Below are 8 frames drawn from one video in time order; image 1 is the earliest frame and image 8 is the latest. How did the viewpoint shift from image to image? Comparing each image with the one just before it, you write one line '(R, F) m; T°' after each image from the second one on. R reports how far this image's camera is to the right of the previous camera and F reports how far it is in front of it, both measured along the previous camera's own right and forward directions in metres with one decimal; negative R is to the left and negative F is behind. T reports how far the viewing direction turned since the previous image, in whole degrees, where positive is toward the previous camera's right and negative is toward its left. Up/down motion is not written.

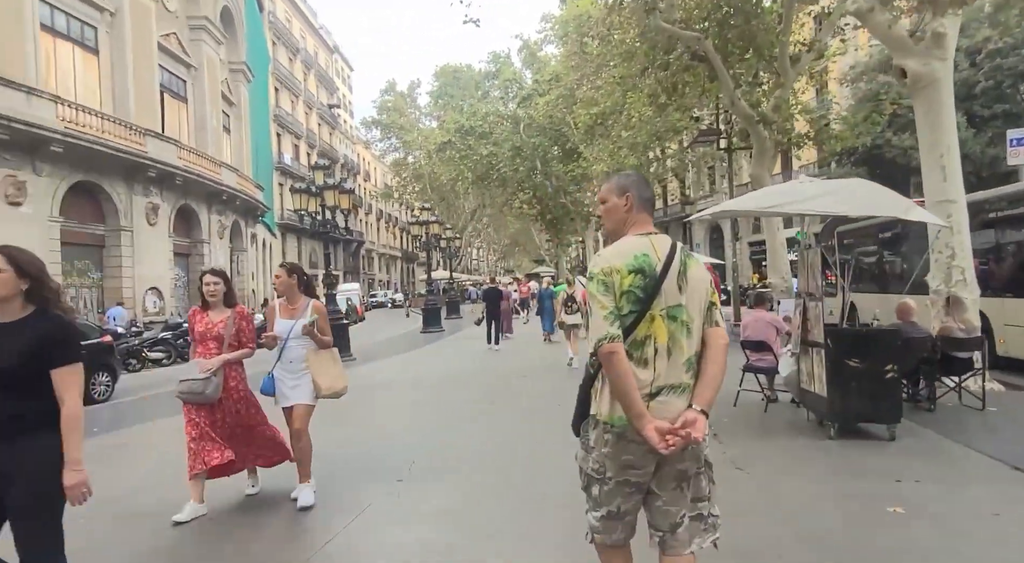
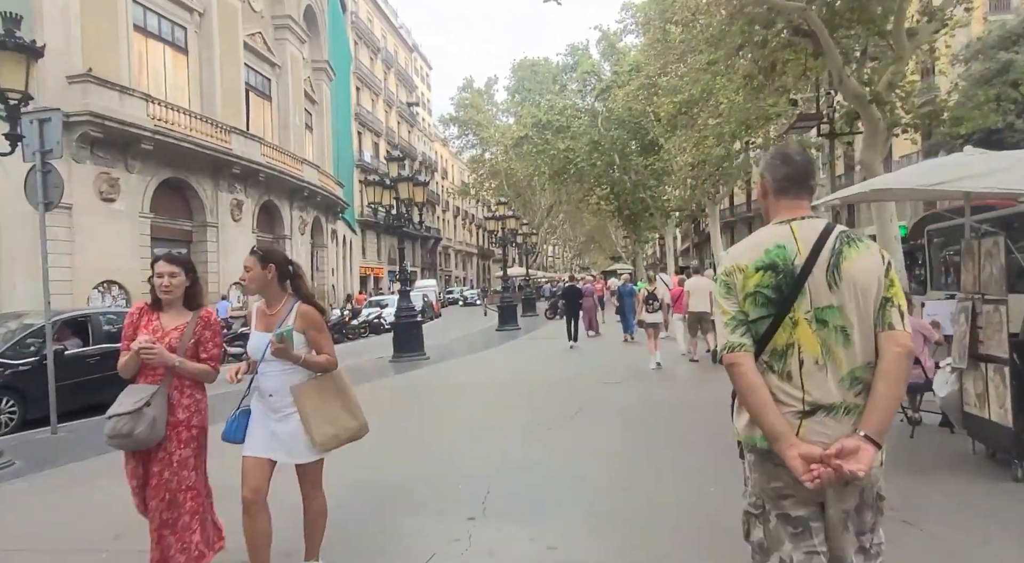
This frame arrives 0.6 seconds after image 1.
(-0.1, +0.6) m; -6°
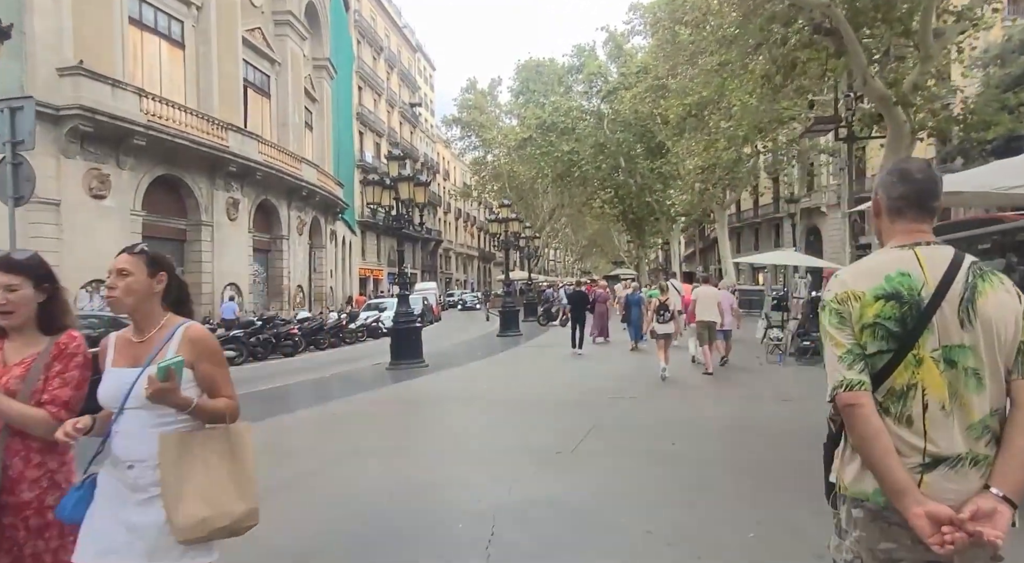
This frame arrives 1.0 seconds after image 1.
(-0.1, +0.7) m; 0°
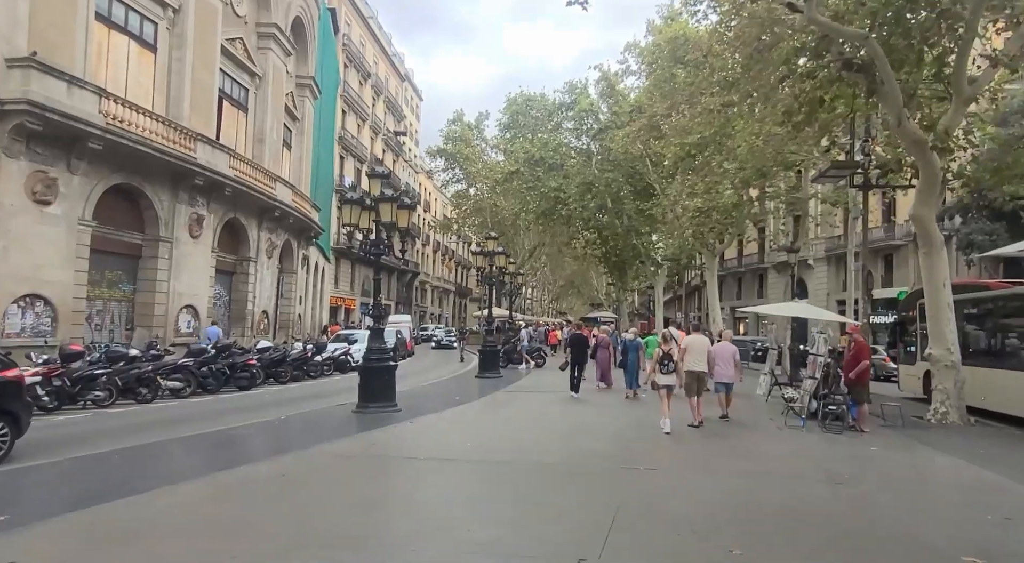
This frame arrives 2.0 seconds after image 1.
(-0.3, +1.6) m; +2°
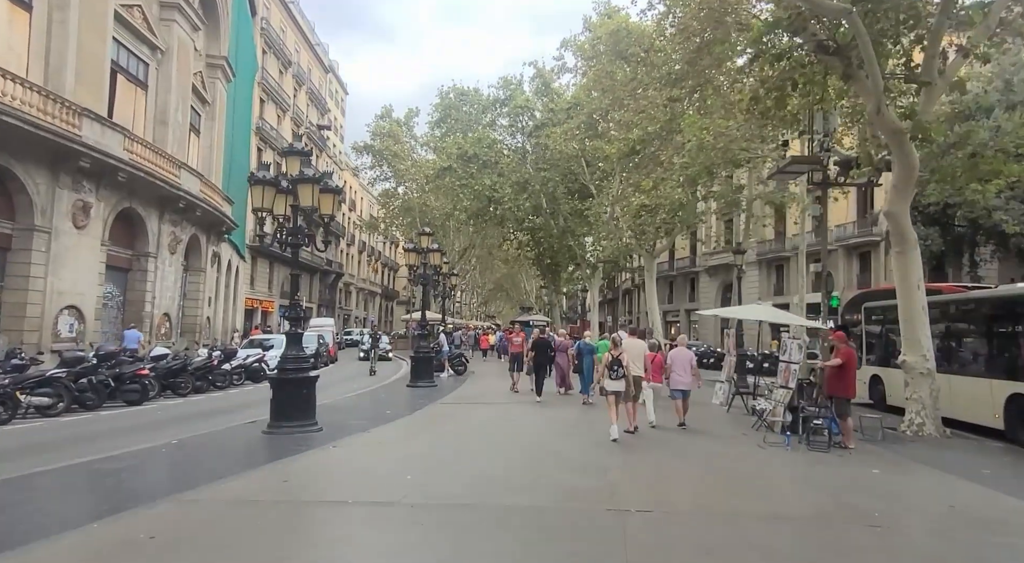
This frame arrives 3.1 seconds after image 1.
(-0.2, +1.8) m; +6°
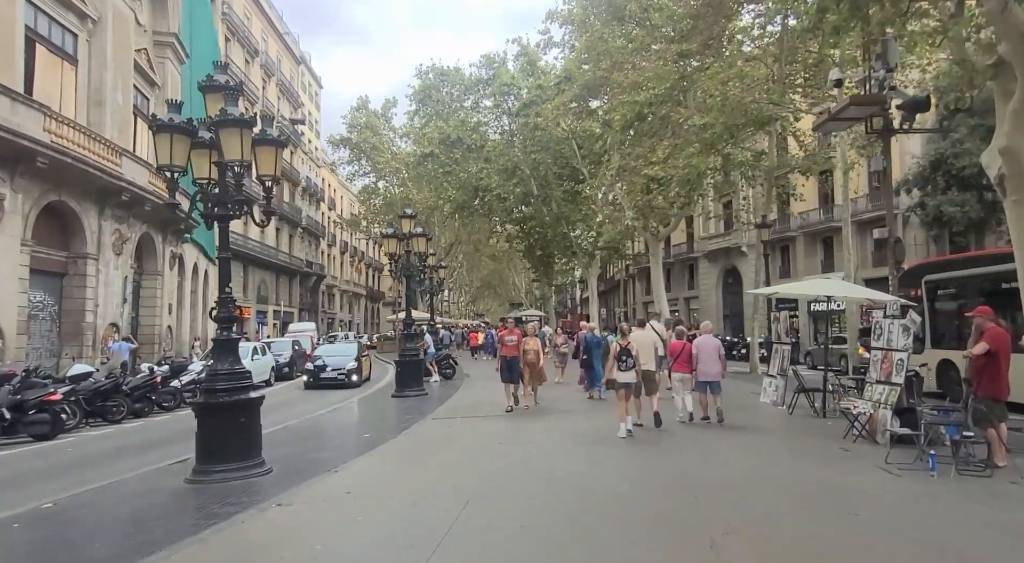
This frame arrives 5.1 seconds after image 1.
(-0.3, +3.0) m; +1°
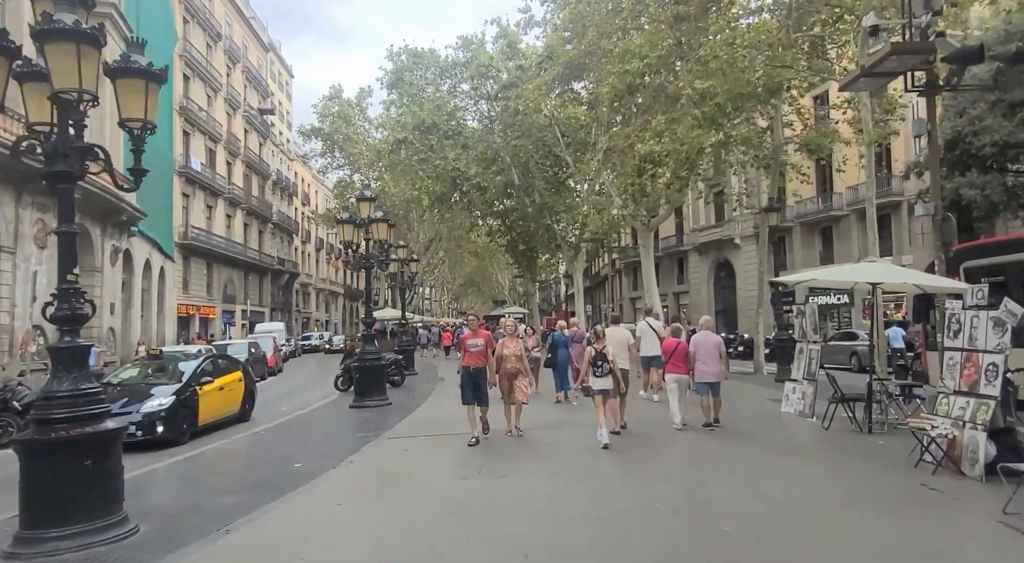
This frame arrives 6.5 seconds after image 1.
(+0.2, +2.3) m; +1°
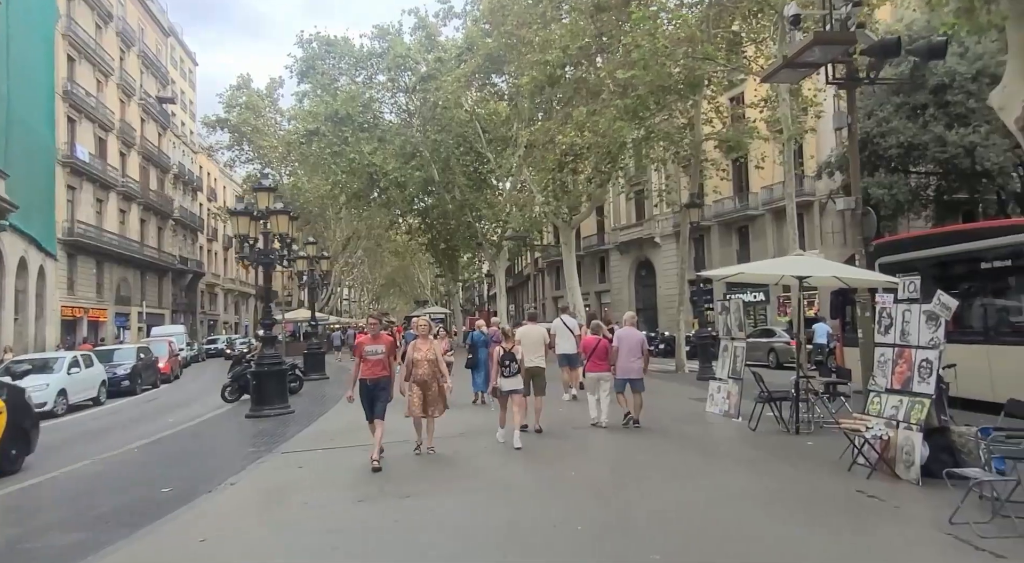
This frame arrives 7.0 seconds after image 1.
(+0.2, +0.8) m; +6°
